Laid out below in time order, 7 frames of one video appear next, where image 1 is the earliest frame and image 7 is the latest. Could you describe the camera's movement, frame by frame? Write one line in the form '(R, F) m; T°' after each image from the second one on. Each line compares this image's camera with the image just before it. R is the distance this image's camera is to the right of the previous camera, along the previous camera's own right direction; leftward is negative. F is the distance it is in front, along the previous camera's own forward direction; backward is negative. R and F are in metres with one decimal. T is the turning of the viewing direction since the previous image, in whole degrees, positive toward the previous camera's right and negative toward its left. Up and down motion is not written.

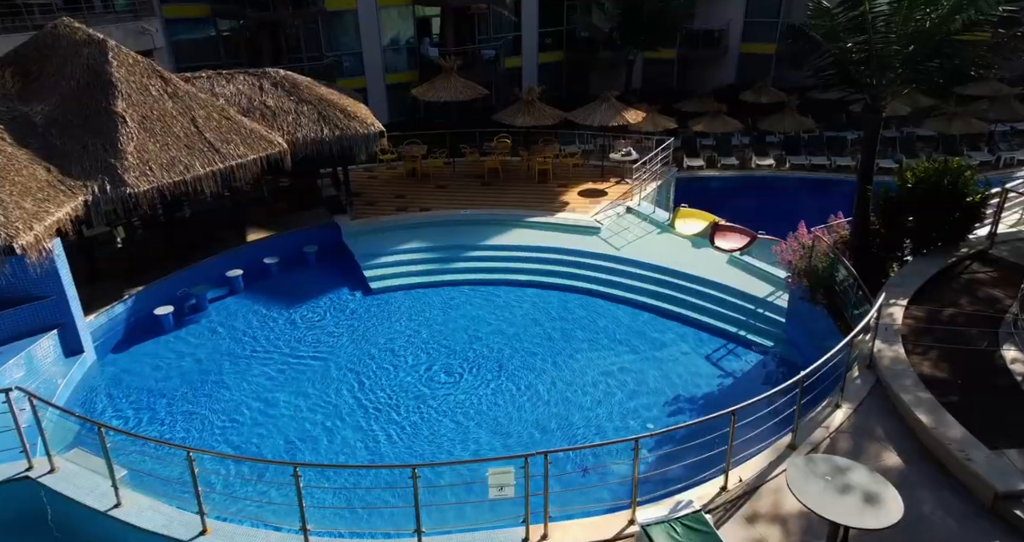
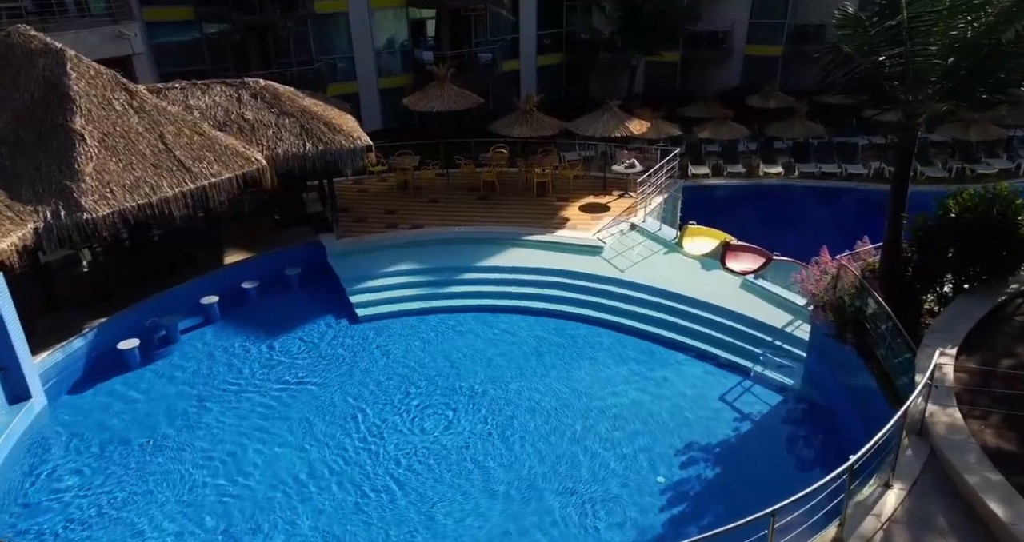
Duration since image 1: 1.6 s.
(+0.1, +1.1) m; 0°
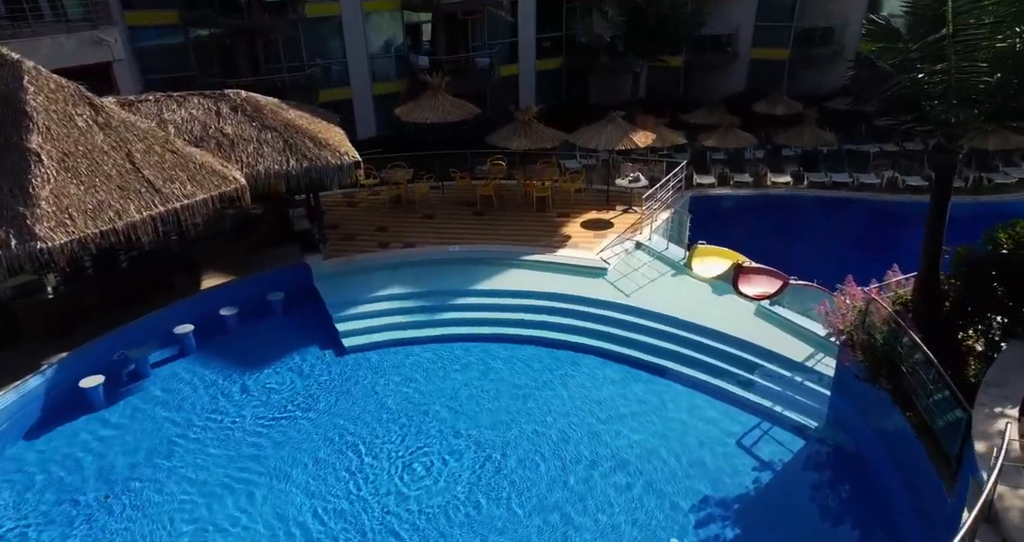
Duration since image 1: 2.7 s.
(0.0, +1.0) m; 0°
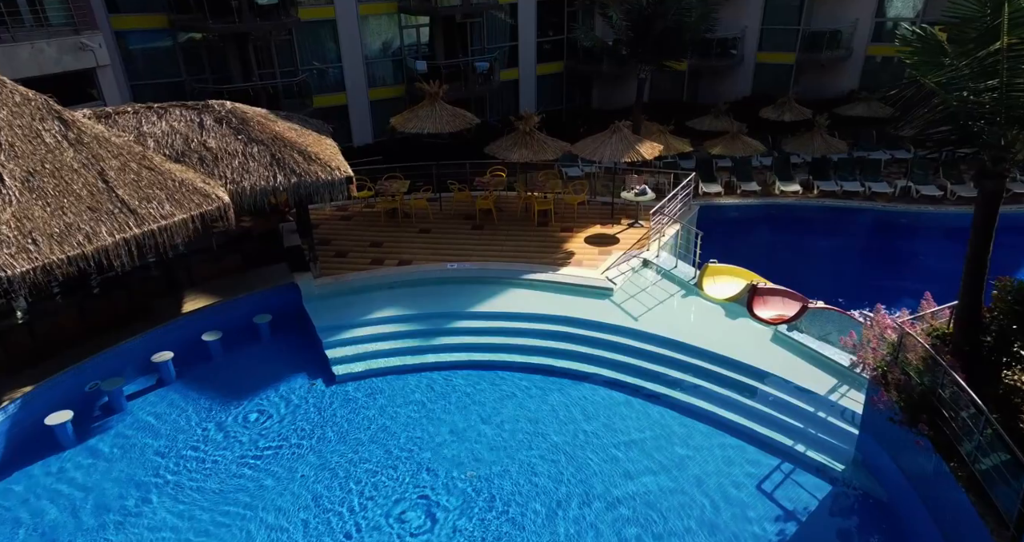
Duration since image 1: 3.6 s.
(0.0, +0.8) m; 0°
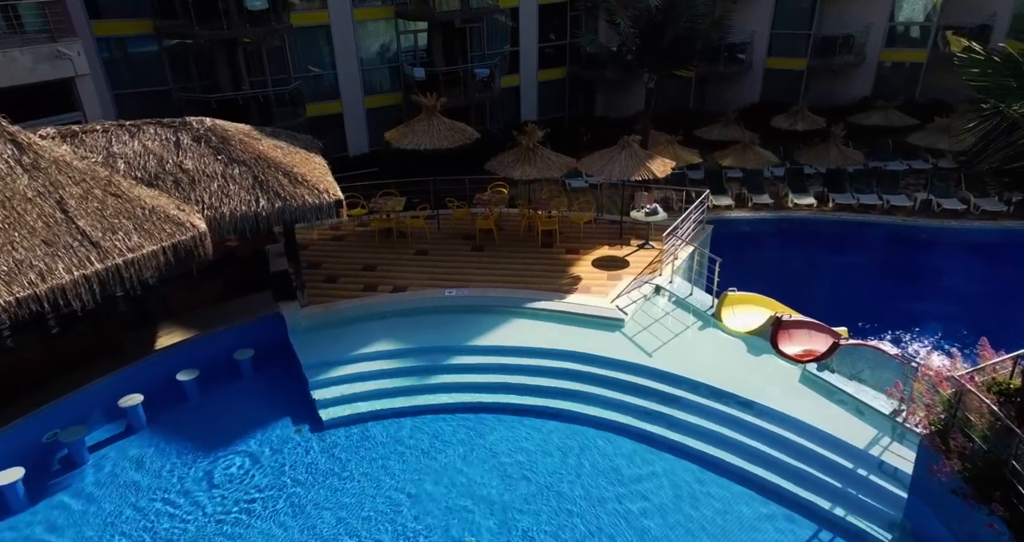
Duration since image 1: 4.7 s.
(-0.1, +1.1) m; 0°
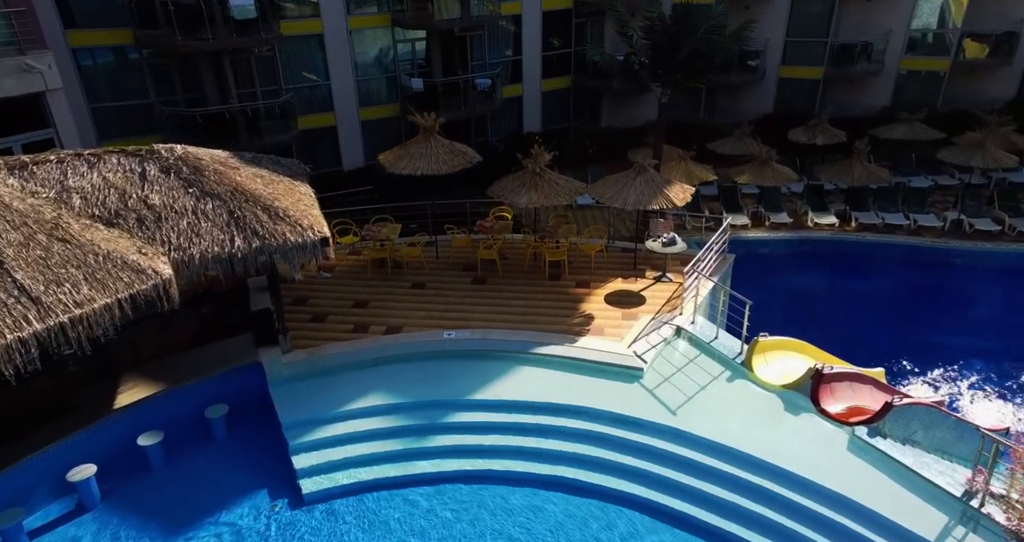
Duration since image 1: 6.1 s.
(-0.1, +1.3) m; 0°
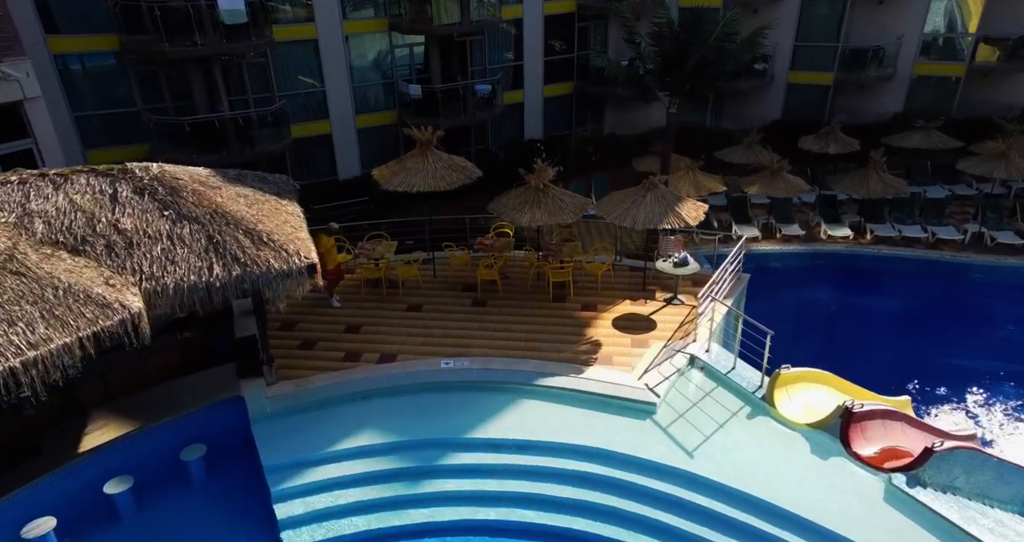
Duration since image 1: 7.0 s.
(0.0, +0.8) m; 0°
